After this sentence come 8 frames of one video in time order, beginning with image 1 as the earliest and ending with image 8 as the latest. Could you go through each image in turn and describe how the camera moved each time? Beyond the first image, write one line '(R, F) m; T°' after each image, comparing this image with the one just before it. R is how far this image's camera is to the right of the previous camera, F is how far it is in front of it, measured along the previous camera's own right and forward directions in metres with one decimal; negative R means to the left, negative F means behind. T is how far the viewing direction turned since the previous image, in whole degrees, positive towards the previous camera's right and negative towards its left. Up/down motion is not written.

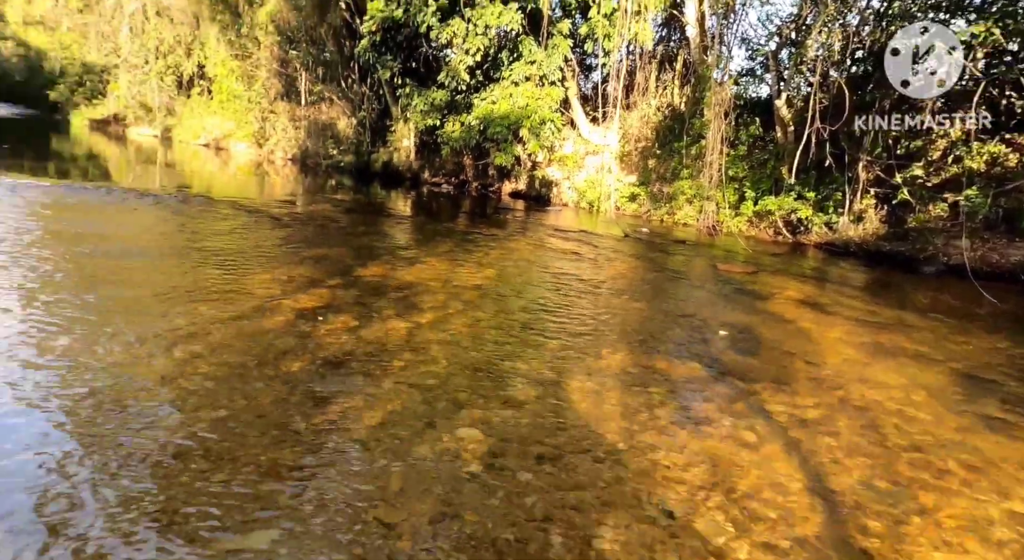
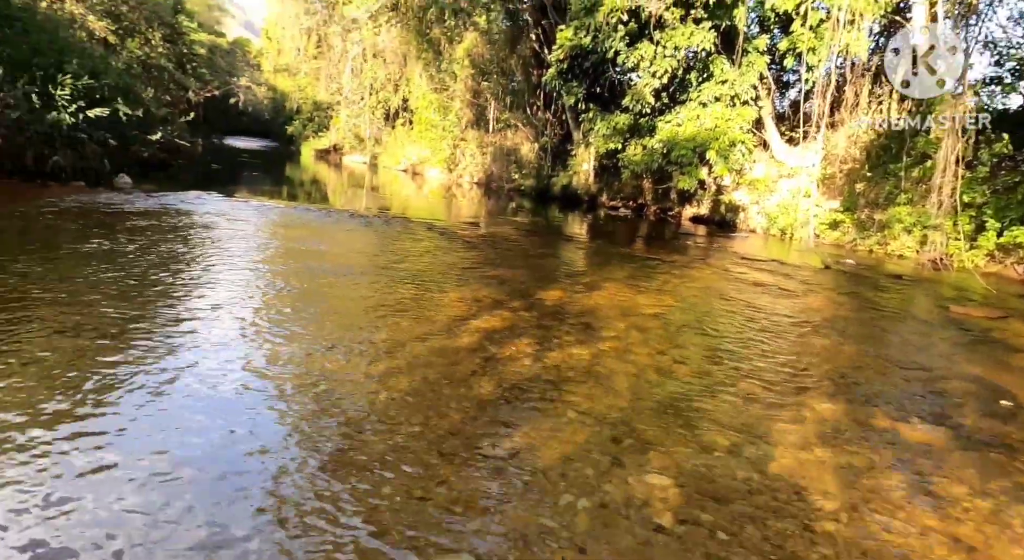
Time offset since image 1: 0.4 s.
(0.0, +0.1) m; -13°
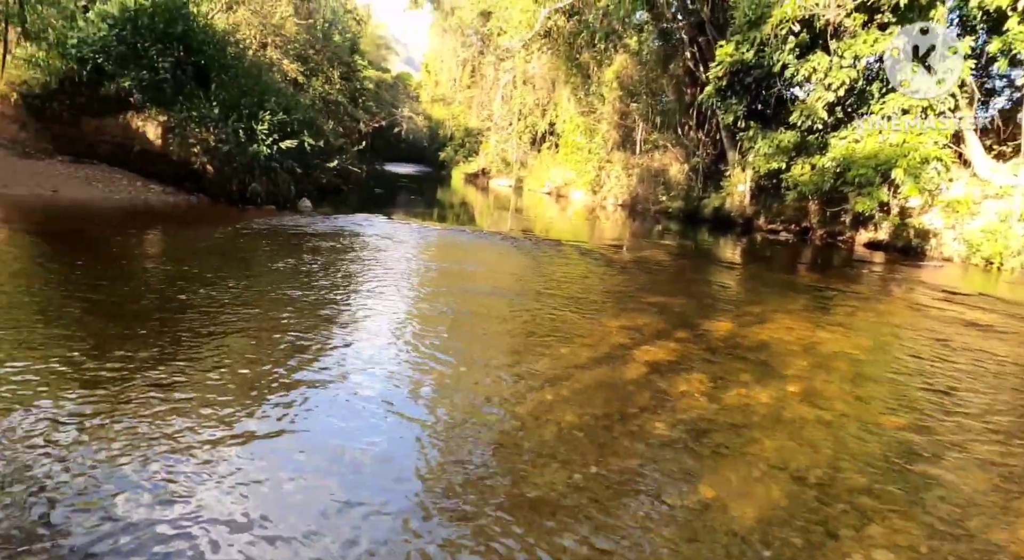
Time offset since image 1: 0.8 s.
(-0.1, +0.2) m; -11°
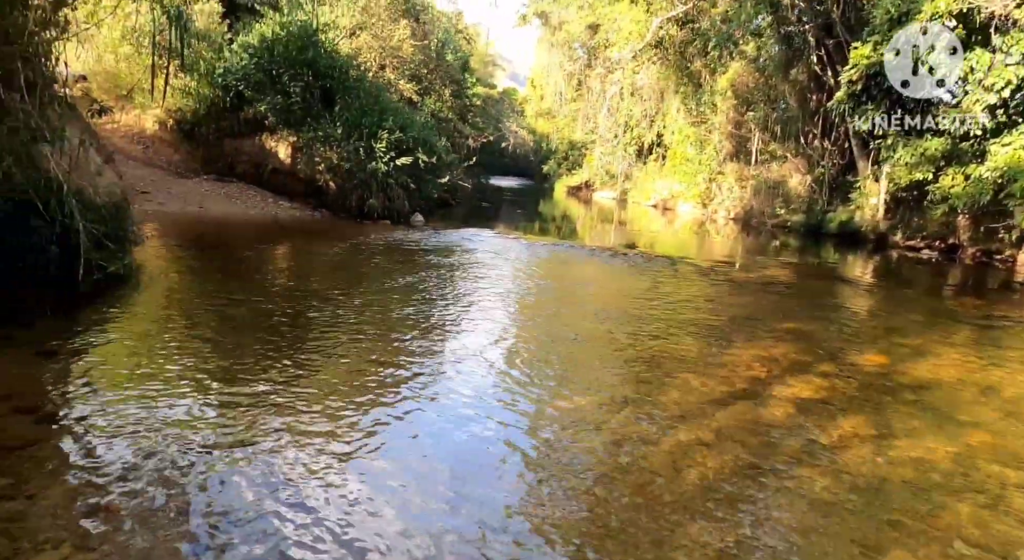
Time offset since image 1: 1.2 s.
(-0.1, +0.2) m; -8°
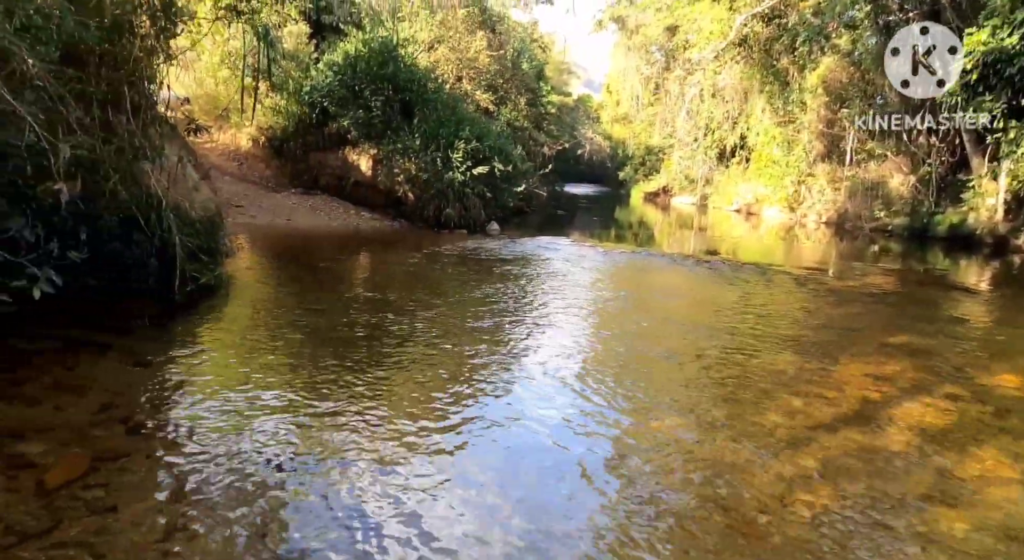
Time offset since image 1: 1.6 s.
(0.0, +0.3) m; -6°
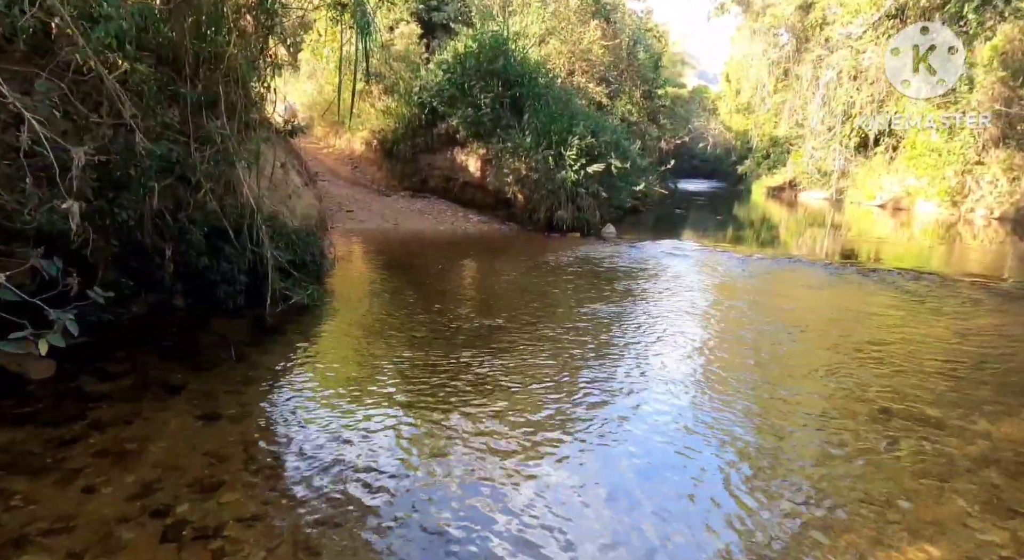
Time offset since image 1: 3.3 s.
(-0.2, +1.2) m; -8°
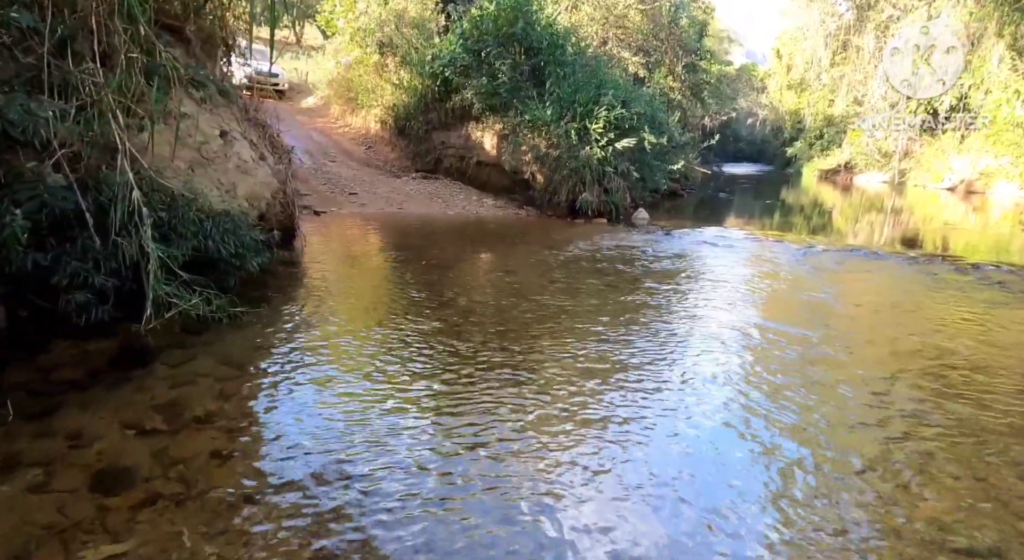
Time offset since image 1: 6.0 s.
(+0.4, +1.9) m; -3°
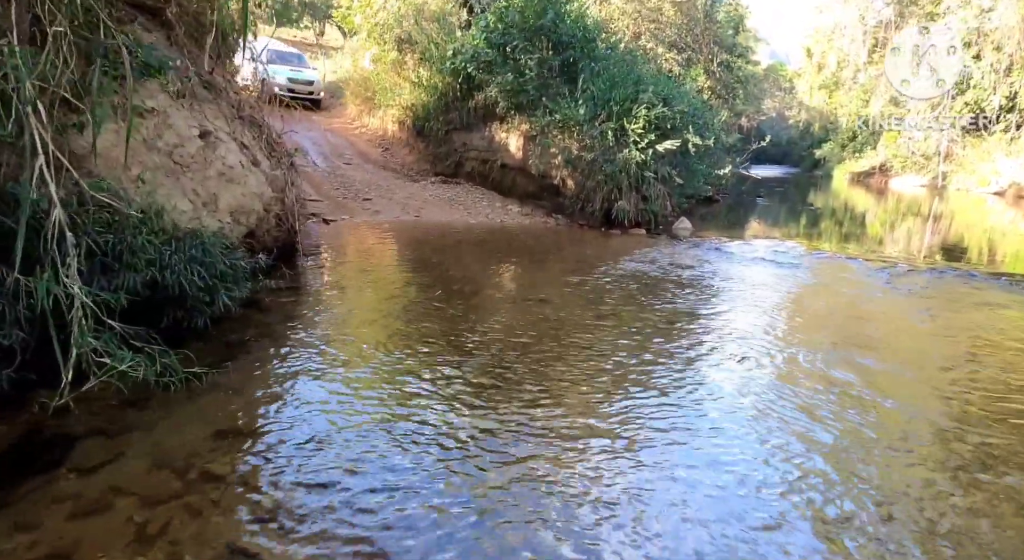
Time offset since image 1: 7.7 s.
(-0.2, +1.3) m; -1°
